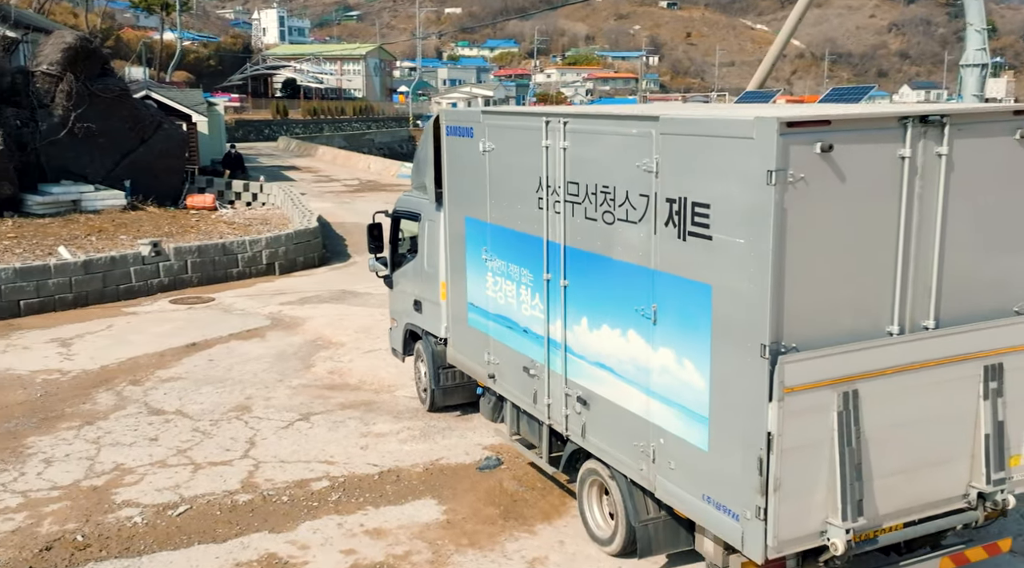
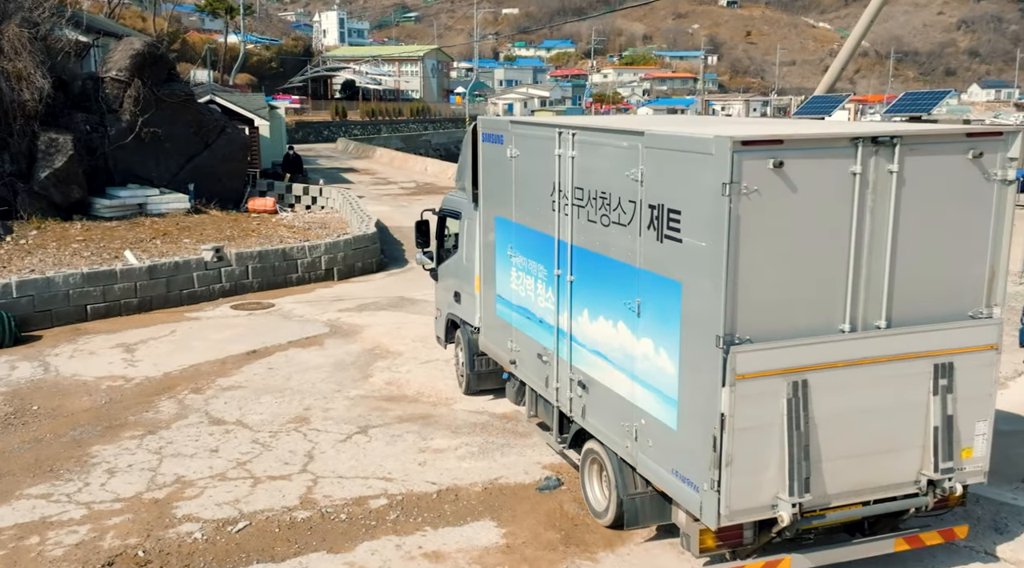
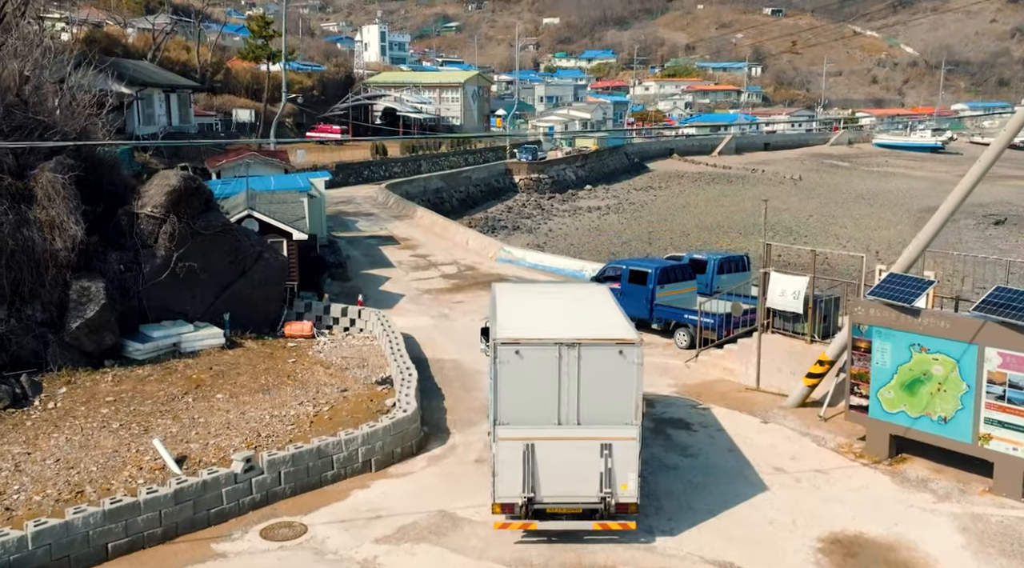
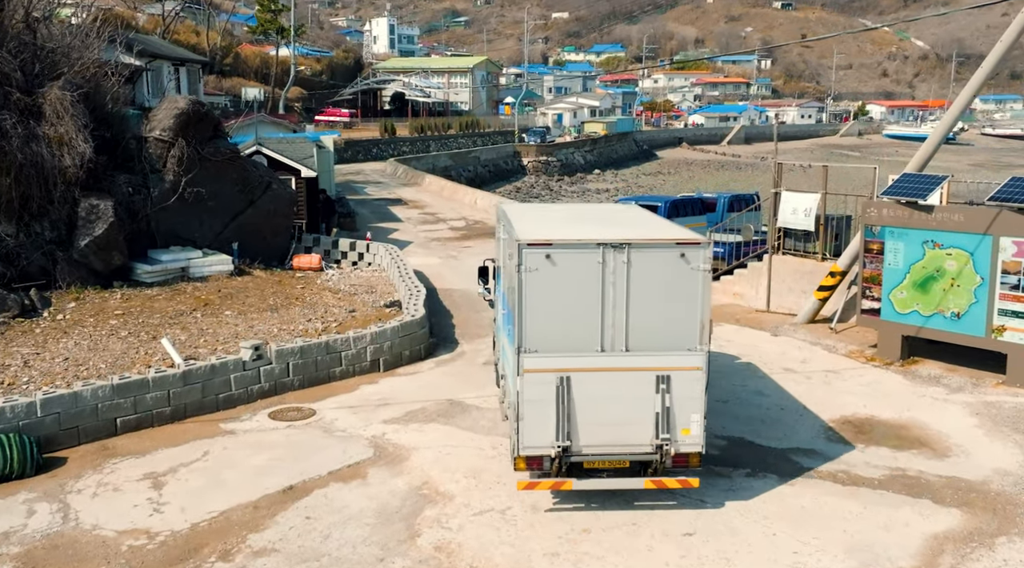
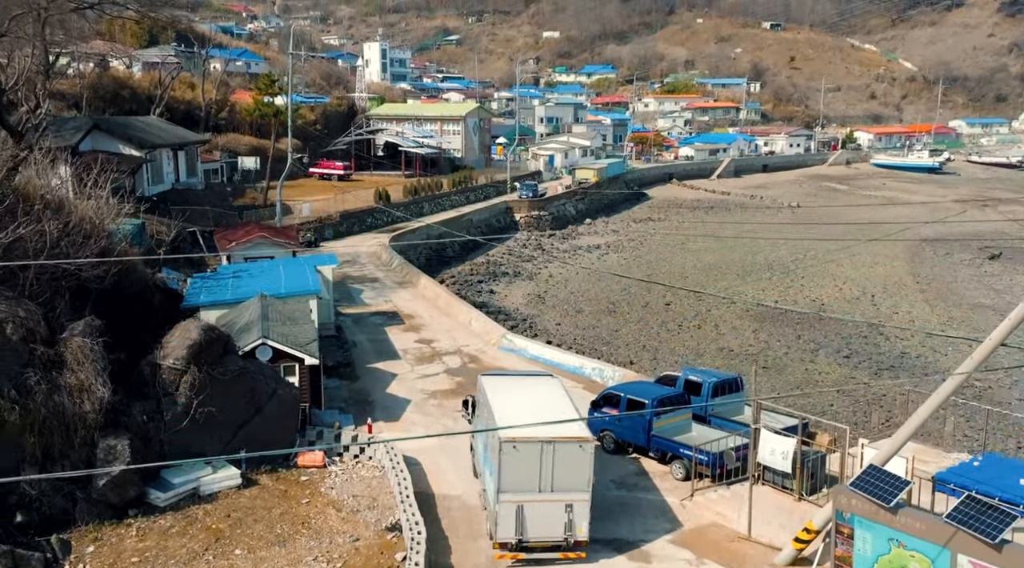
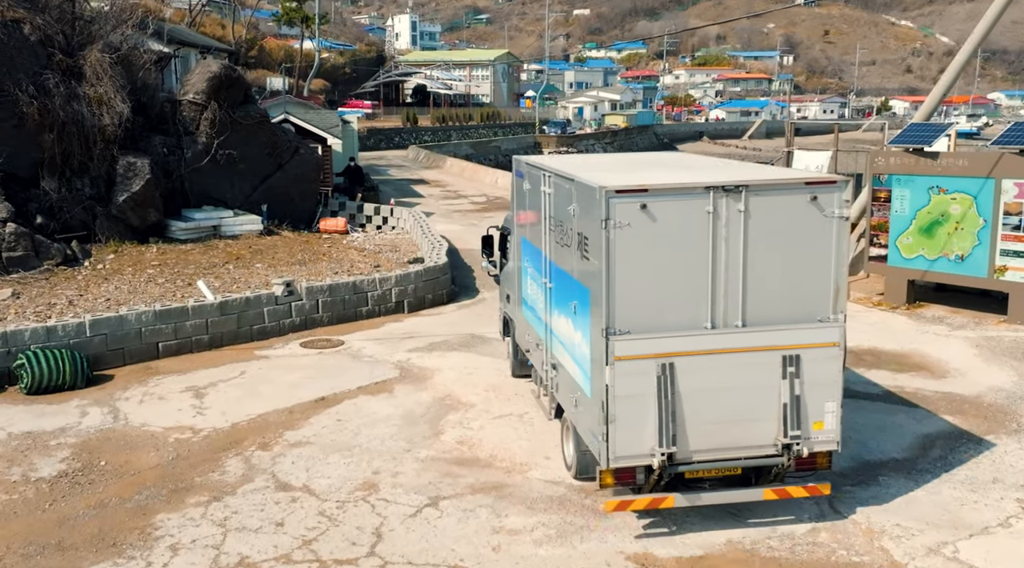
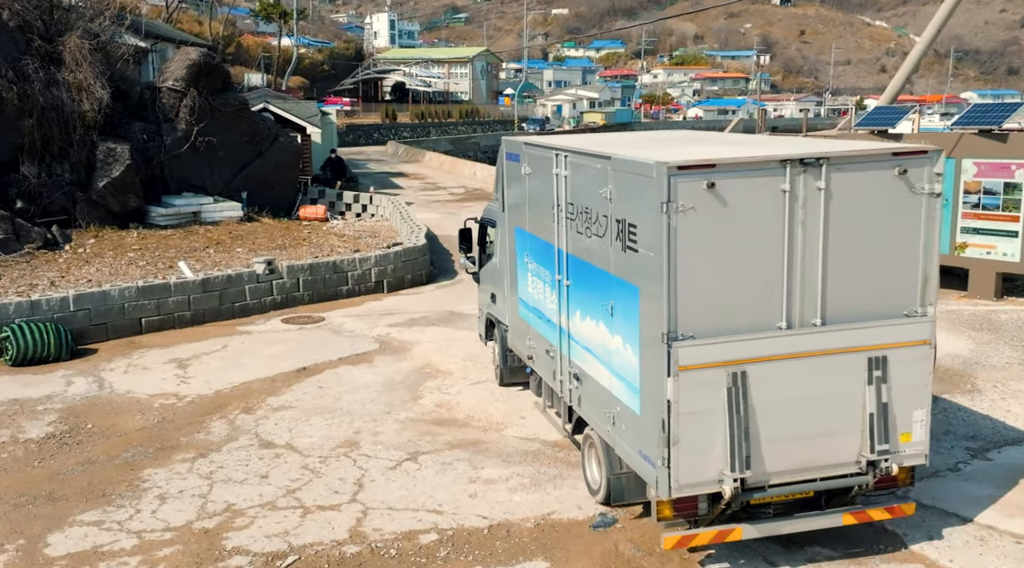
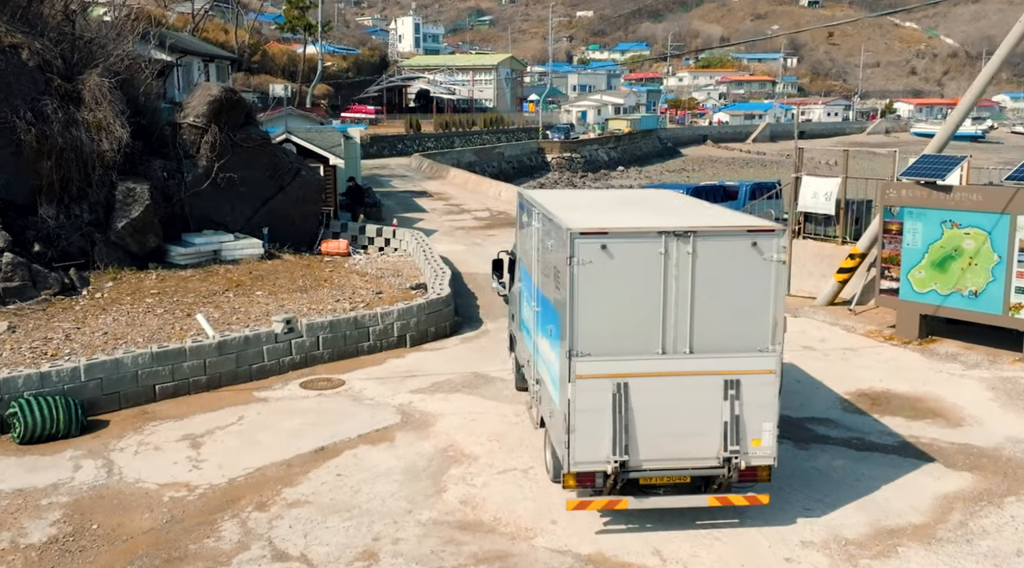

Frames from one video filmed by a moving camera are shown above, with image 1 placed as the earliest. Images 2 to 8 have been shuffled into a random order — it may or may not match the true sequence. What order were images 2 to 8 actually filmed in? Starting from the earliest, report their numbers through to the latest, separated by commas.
2, 7, 6, 8, 4, 3, 5
